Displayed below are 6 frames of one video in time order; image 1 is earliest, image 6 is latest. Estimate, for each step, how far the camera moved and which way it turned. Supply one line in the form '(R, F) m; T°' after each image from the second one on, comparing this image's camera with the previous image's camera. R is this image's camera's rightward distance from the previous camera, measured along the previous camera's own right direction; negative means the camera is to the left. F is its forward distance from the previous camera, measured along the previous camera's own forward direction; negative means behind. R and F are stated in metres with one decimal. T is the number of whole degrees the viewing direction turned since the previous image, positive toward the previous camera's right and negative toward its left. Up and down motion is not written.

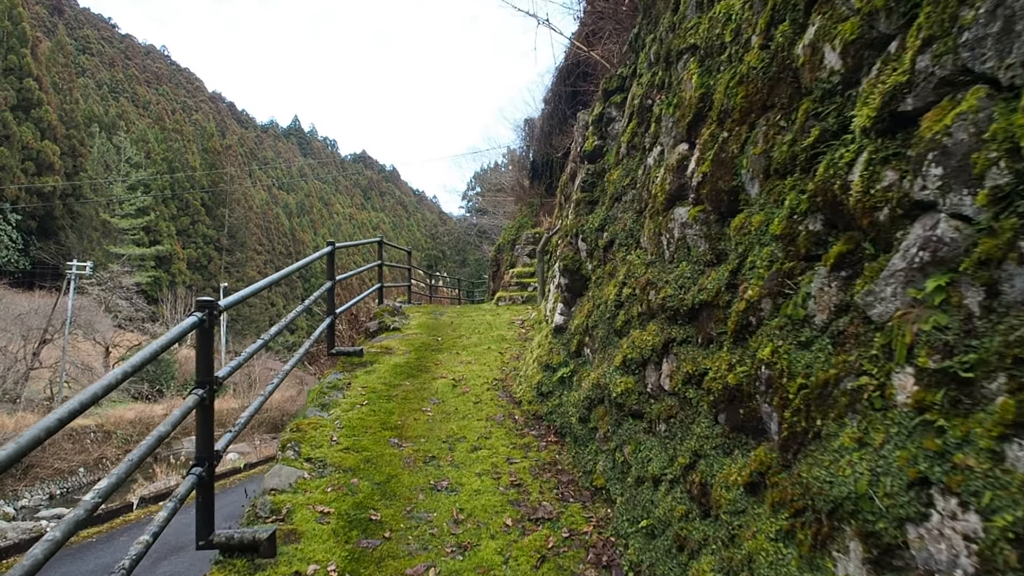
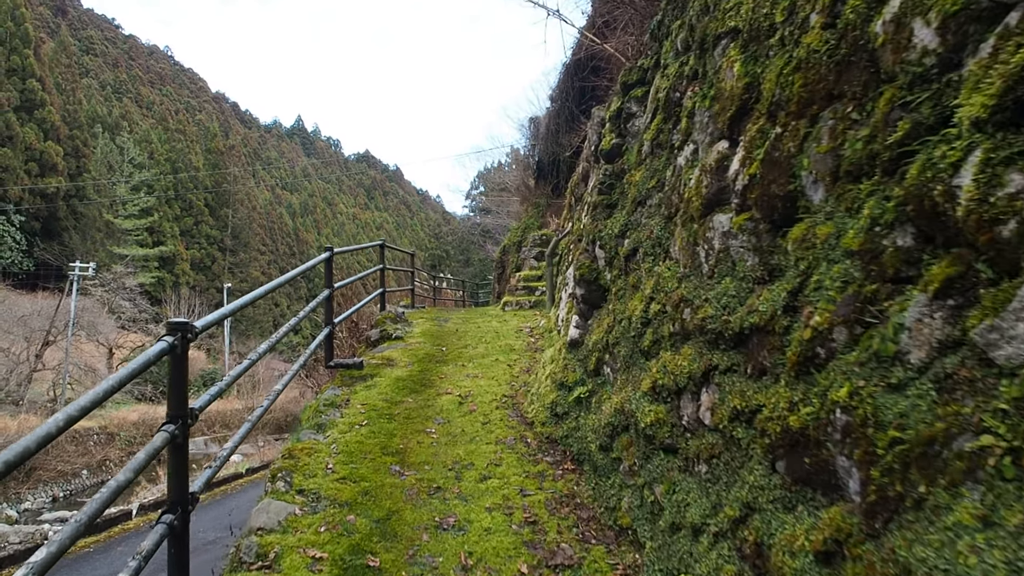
(0.0, +0.3) m; 0°
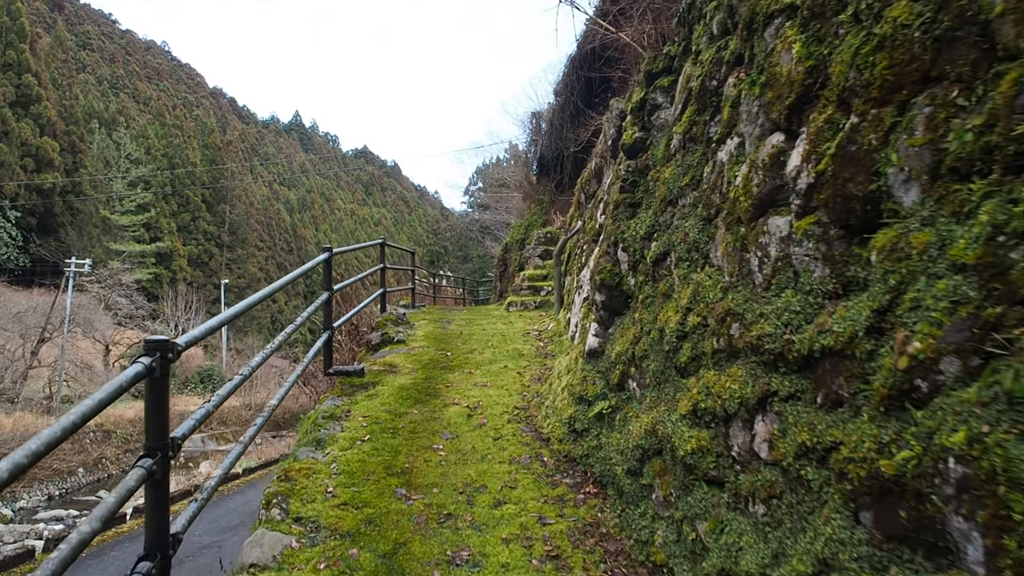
(-0.1, +0.3) m; 0°
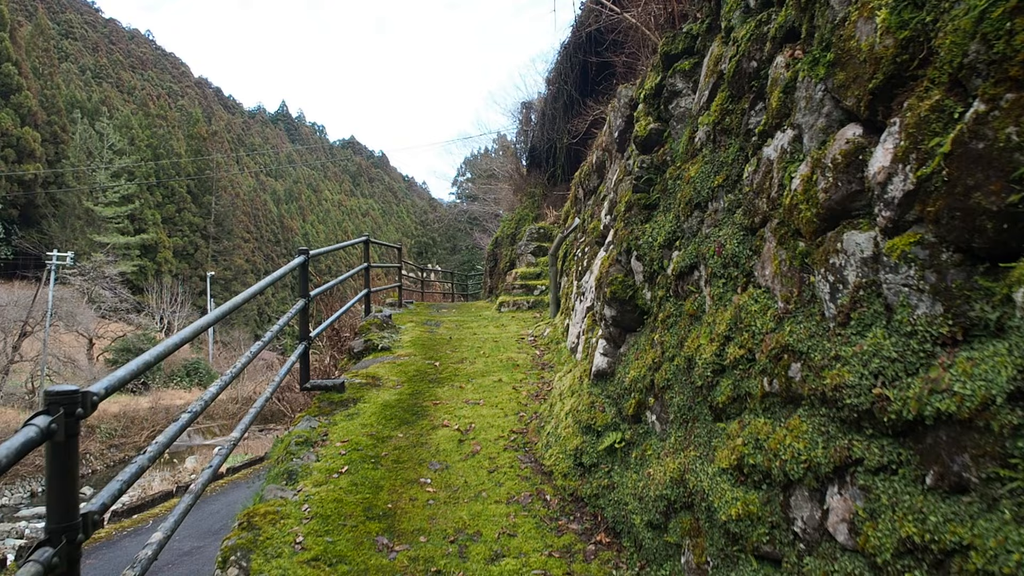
(0.0, +0.4) m; +1°
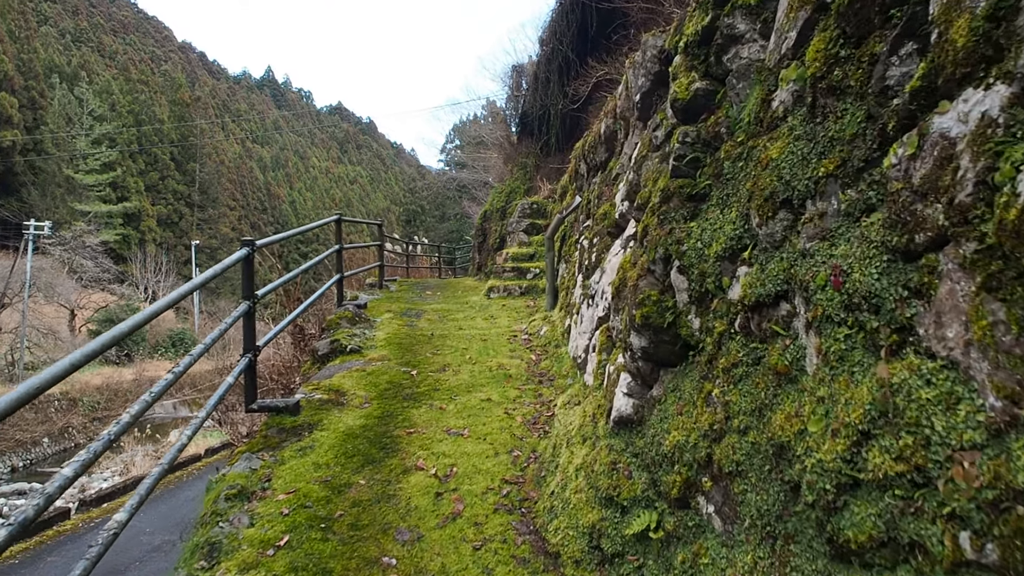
(0.0, +0.8) m; +1°
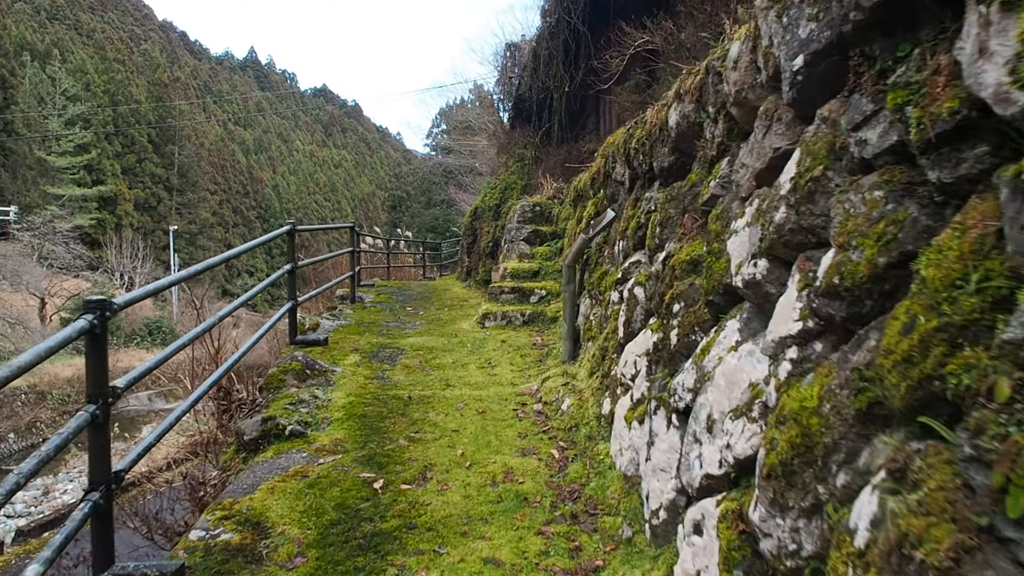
(-0.1, +1.3) m; +1°
